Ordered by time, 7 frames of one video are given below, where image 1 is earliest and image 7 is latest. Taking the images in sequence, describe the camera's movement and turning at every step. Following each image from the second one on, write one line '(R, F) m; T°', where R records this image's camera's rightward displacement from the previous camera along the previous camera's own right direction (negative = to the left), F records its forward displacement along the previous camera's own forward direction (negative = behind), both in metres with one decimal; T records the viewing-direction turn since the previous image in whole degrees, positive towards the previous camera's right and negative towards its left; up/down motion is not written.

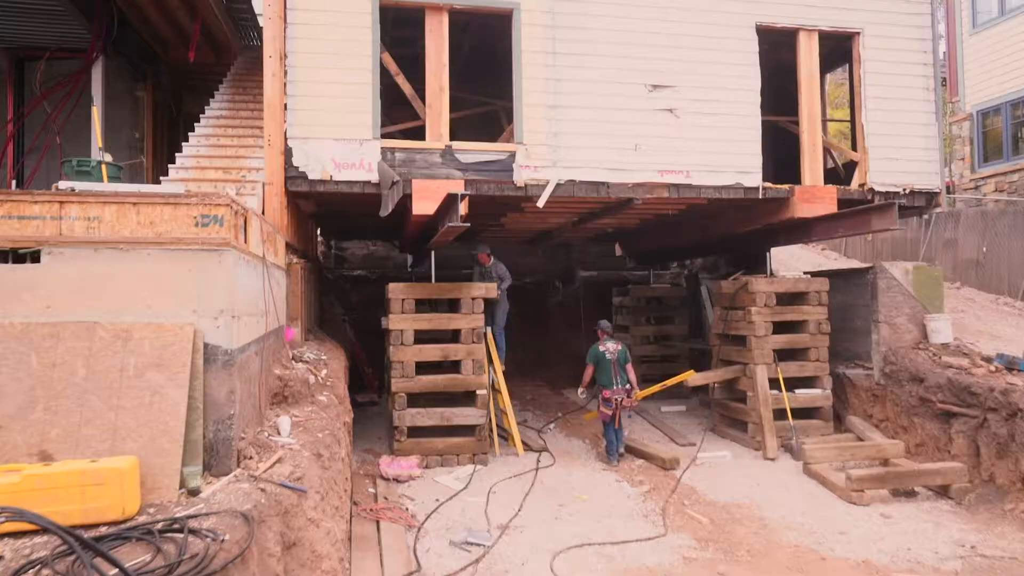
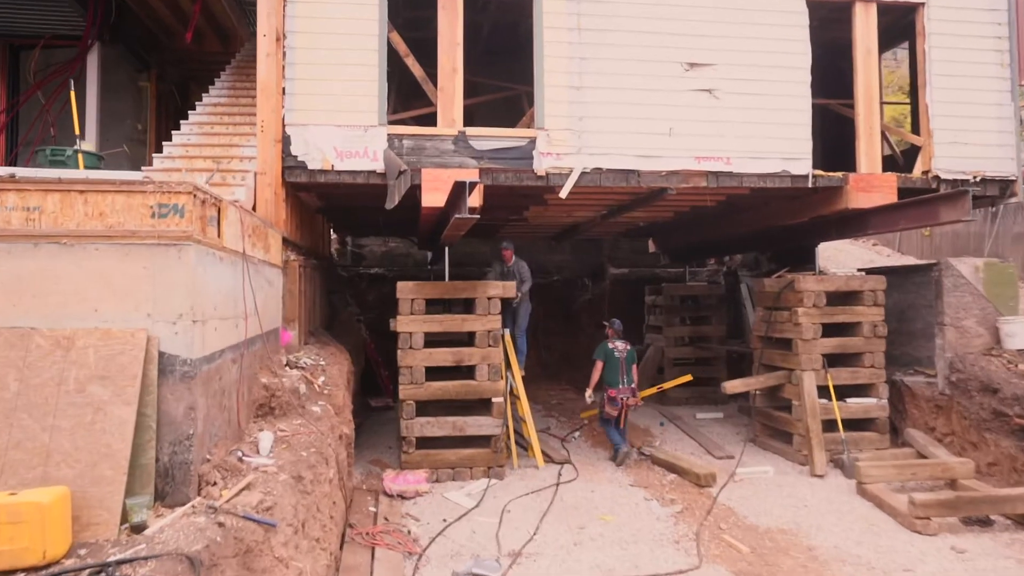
(+0.2, +0.7) m; -3°
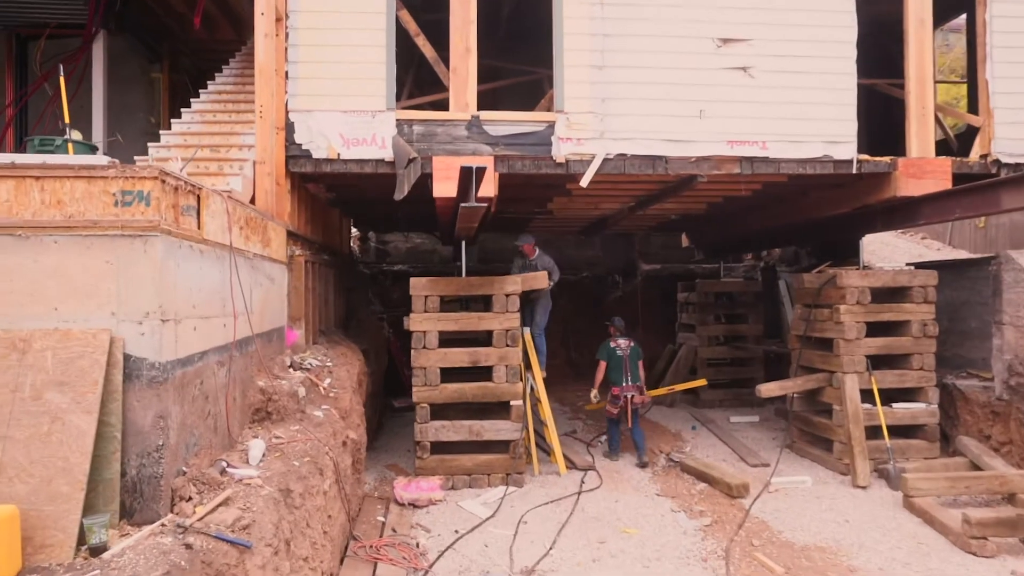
(+0.1, +0.4) m; -3°
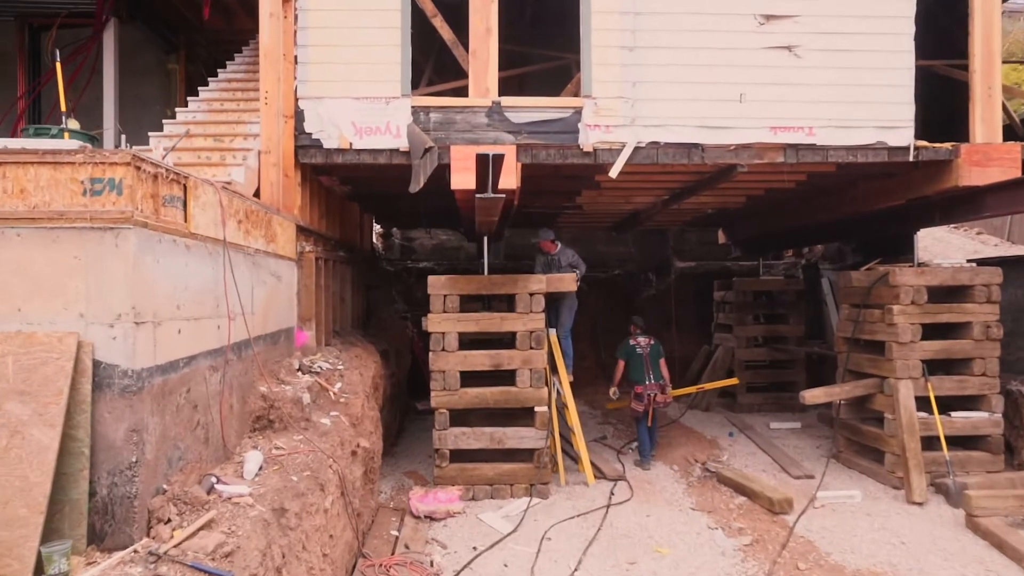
(+0.1, +0.4) m; -3°
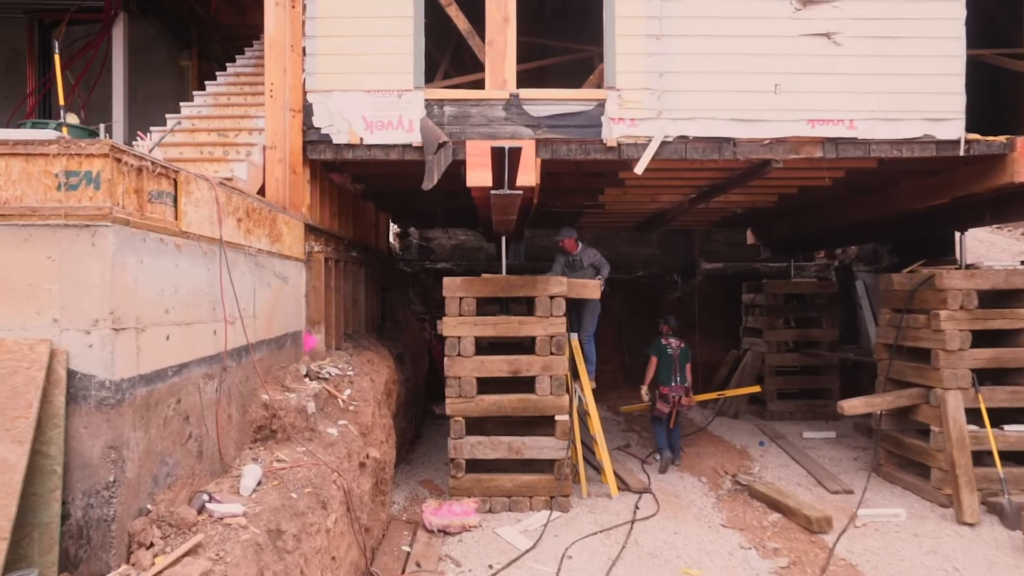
(0.0, +0.3) m; -2°
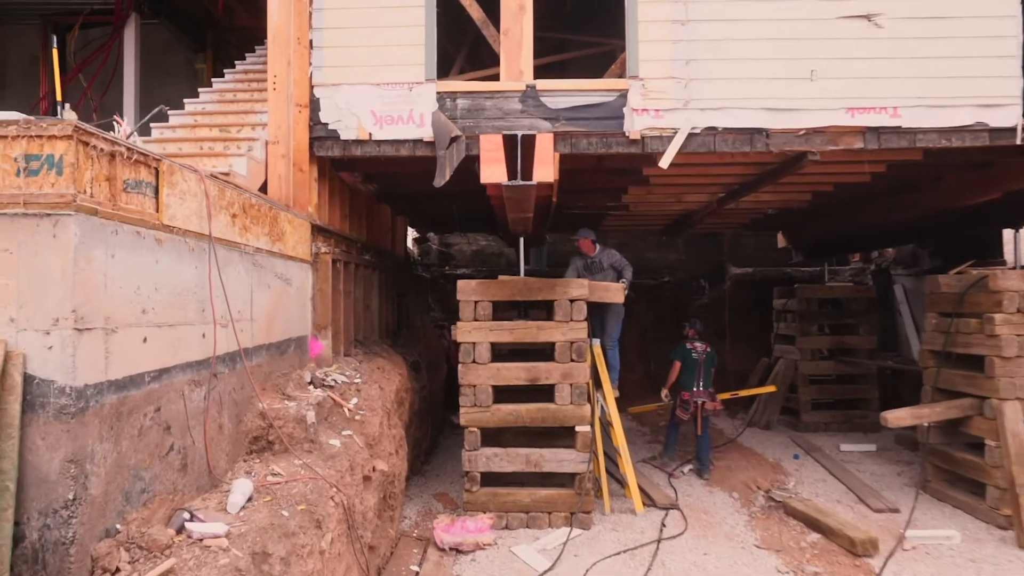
(+0.1, +0.3) m; -2°
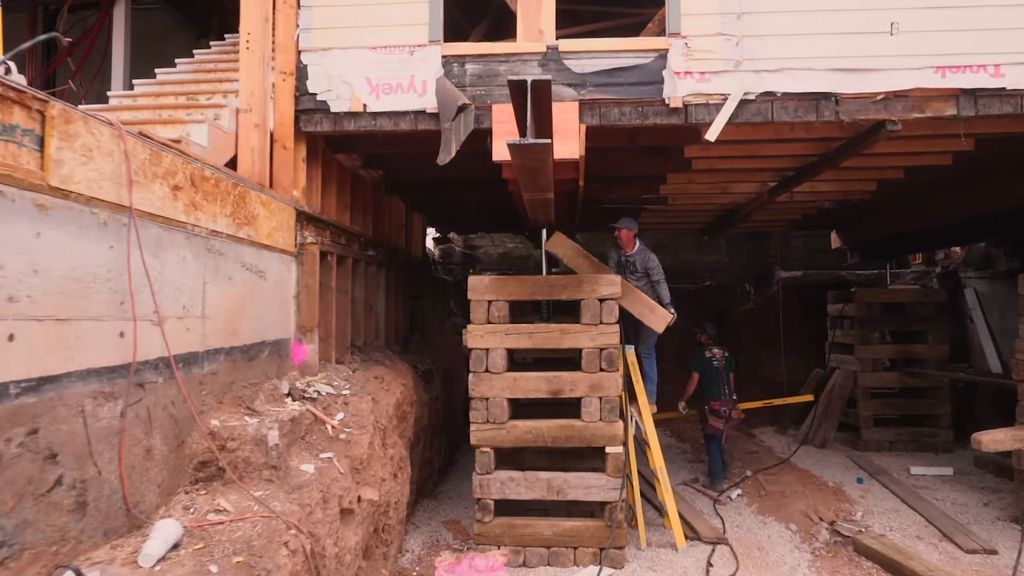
(+0.1, +0.8) m; -3°
